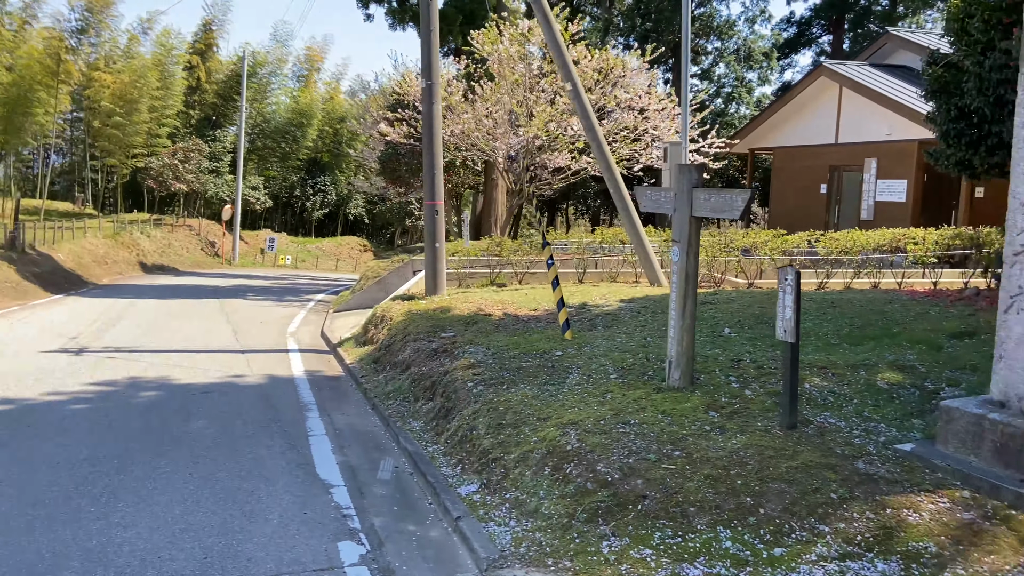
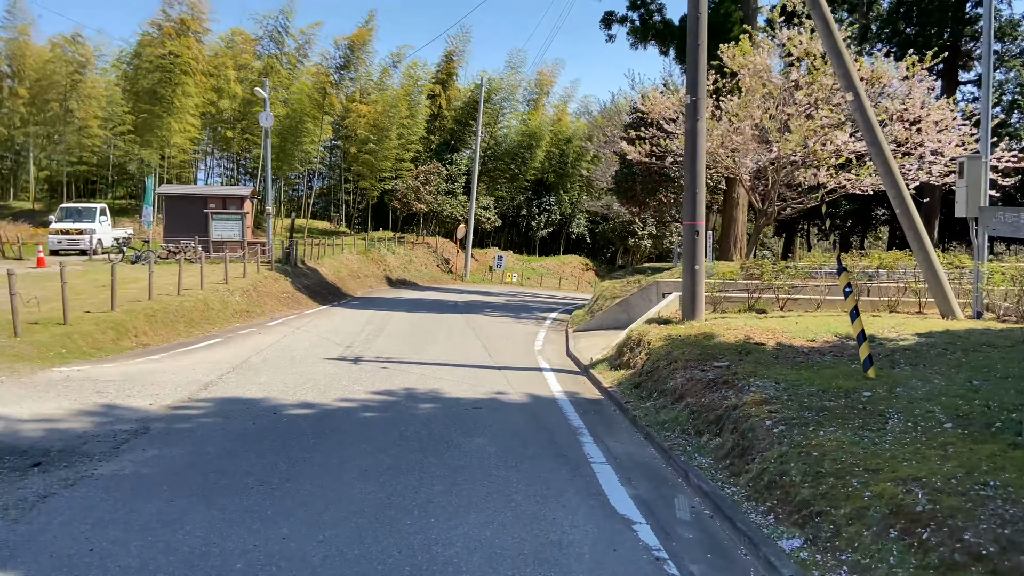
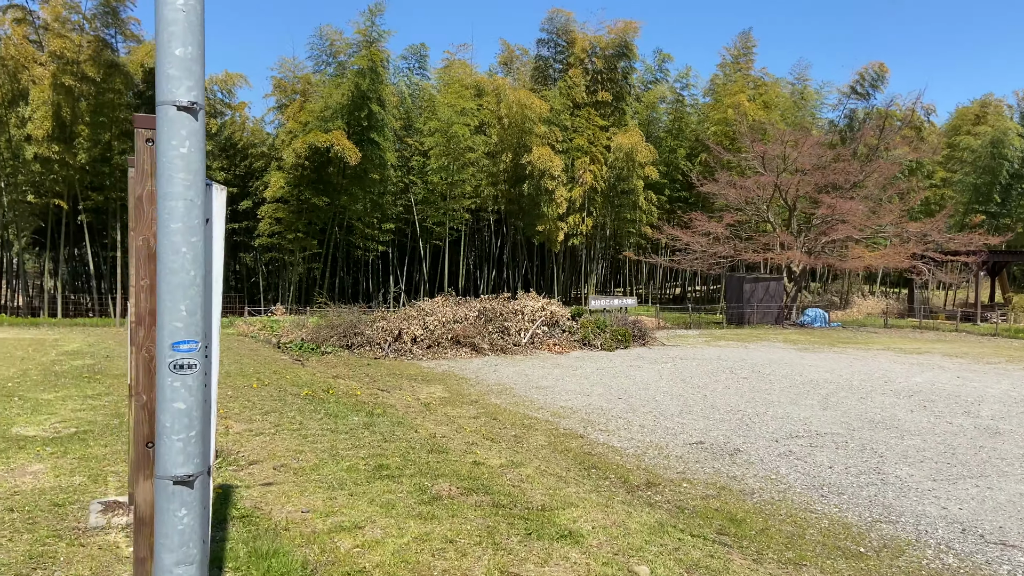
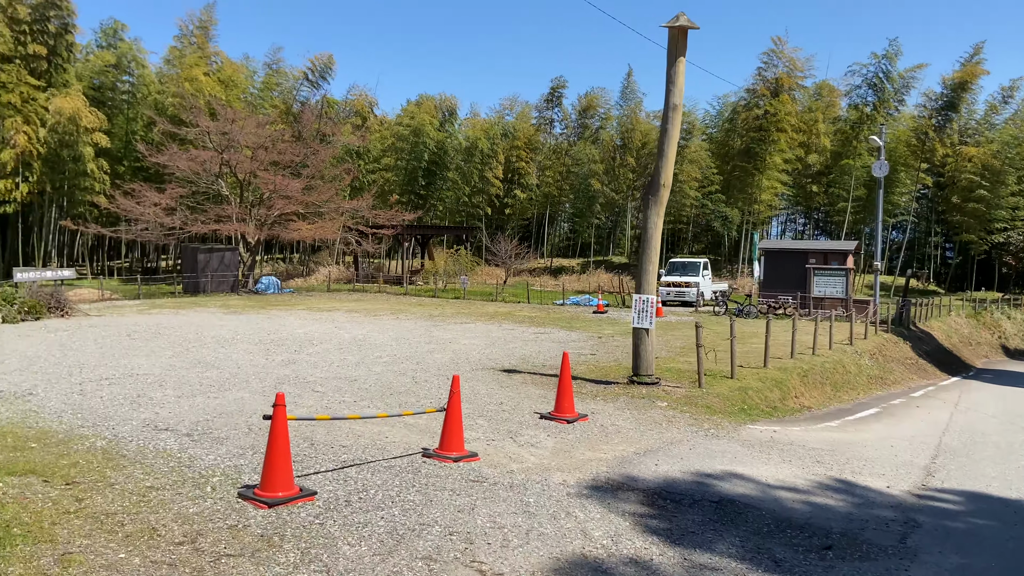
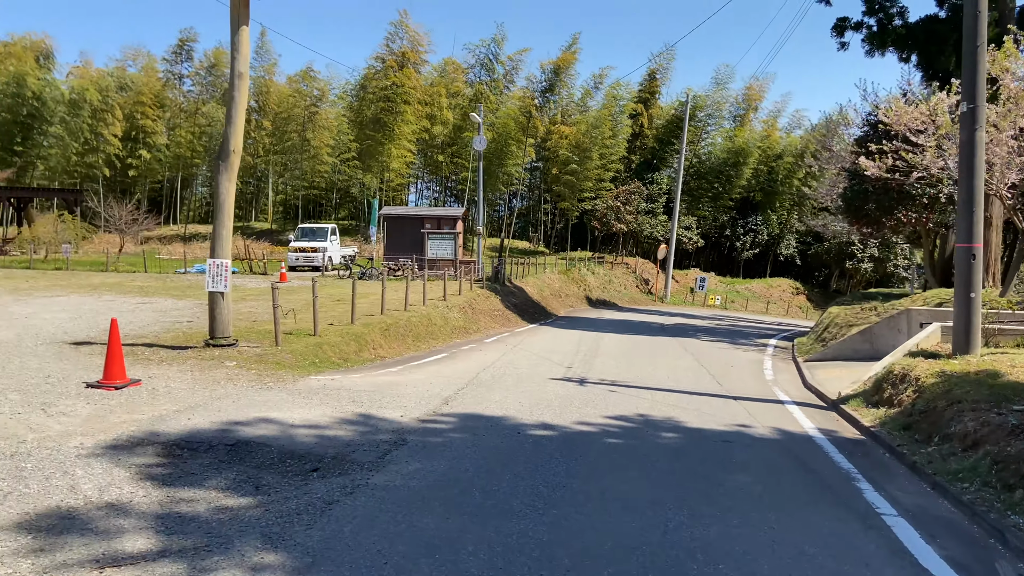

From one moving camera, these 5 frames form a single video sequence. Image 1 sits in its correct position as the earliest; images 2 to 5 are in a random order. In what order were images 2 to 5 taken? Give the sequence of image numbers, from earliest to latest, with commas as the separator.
2, 5, 4, 3
